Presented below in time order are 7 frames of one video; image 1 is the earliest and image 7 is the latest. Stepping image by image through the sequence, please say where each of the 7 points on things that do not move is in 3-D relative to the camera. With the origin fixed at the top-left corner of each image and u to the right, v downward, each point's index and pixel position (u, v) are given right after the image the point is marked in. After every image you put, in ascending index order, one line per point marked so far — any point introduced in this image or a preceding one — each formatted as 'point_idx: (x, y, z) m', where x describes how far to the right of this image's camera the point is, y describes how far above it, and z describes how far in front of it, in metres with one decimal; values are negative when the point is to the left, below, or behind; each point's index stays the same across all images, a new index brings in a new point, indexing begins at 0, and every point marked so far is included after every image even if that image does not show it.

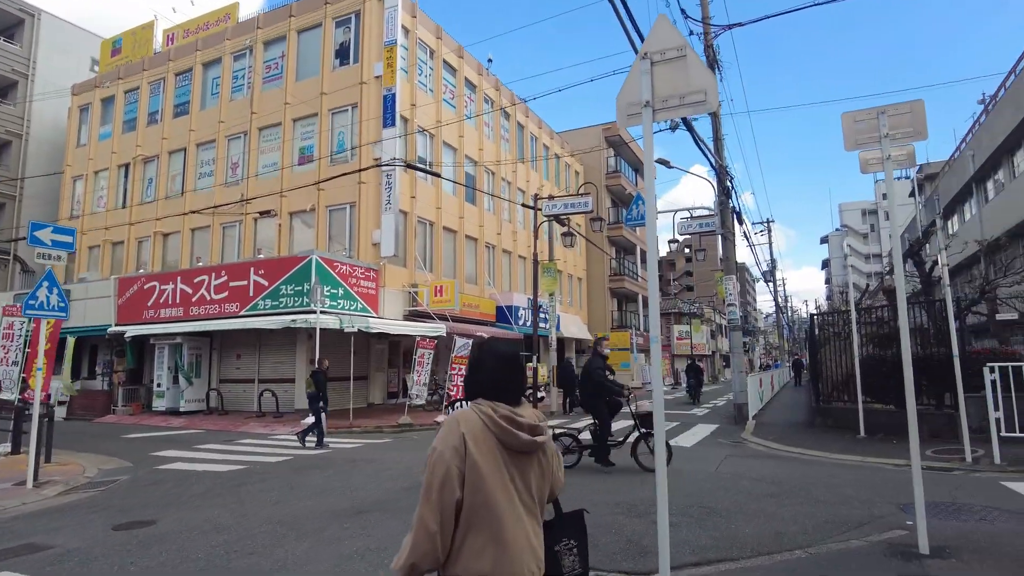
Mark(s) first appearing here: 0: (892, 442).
0: (+5.9, -2.4, +10.0) m
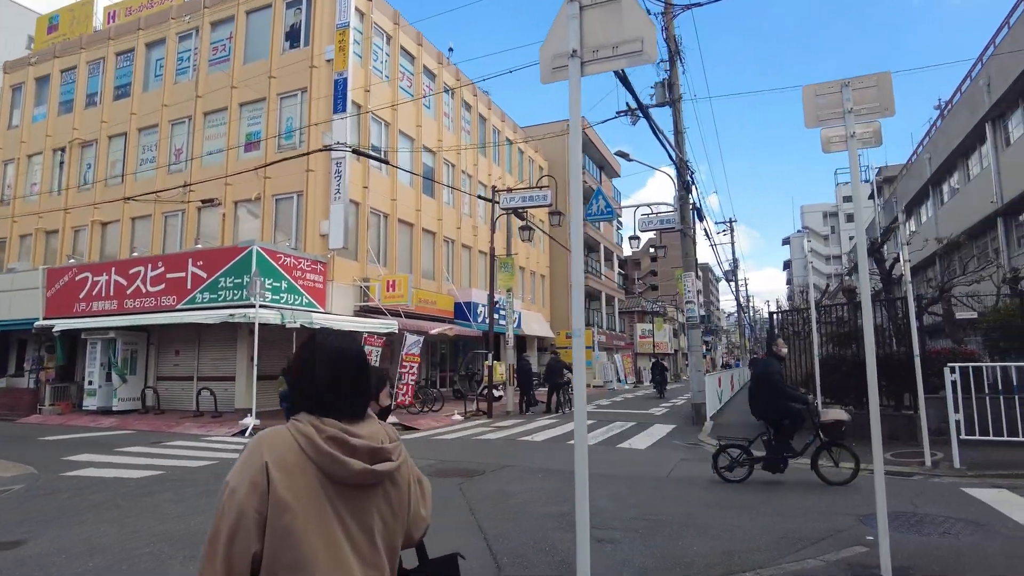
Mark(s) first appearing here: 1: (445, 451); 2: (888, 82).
0: (+5.1, -2.4, +9.7) m
1: (-1.1, -2.6, +10.2) m
2: (+2.6, +1.4, +4.5) m
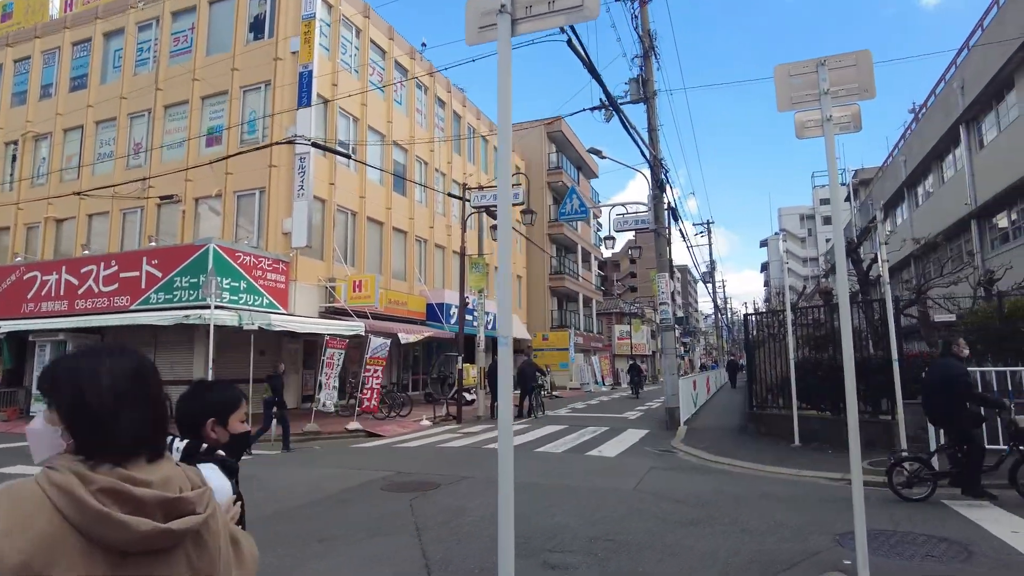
0: (+4.6, -2.4, +9.4) m
1: (-1.6, -2.6, +9.7) m
2: (+2.2, +1.4, +4.1) m
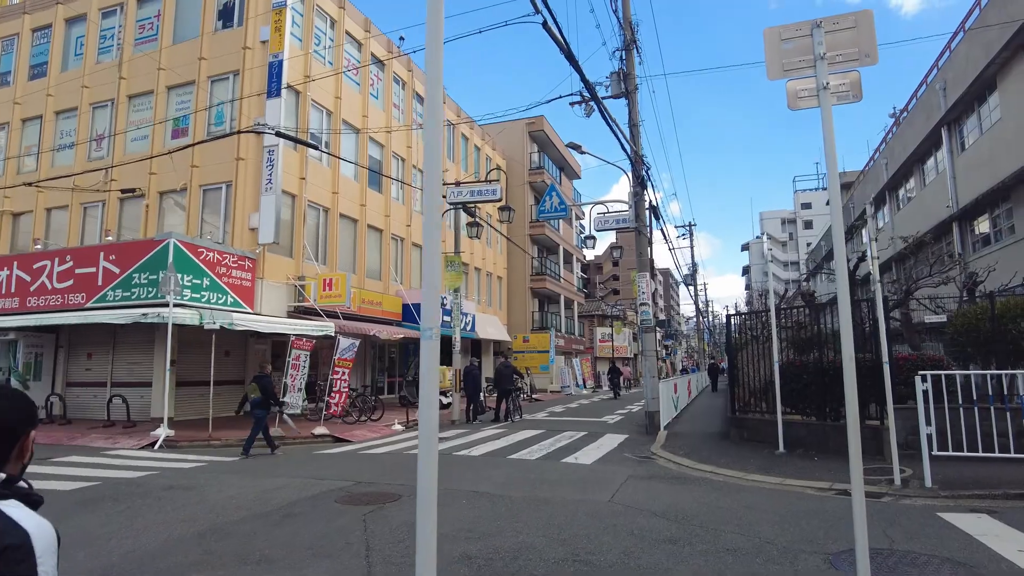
0: (+4.2, -2.4, +8.9) m
1: (-2.0, -2.5, +9.1) m
2: (+2.0, +1.5, +3.6) m
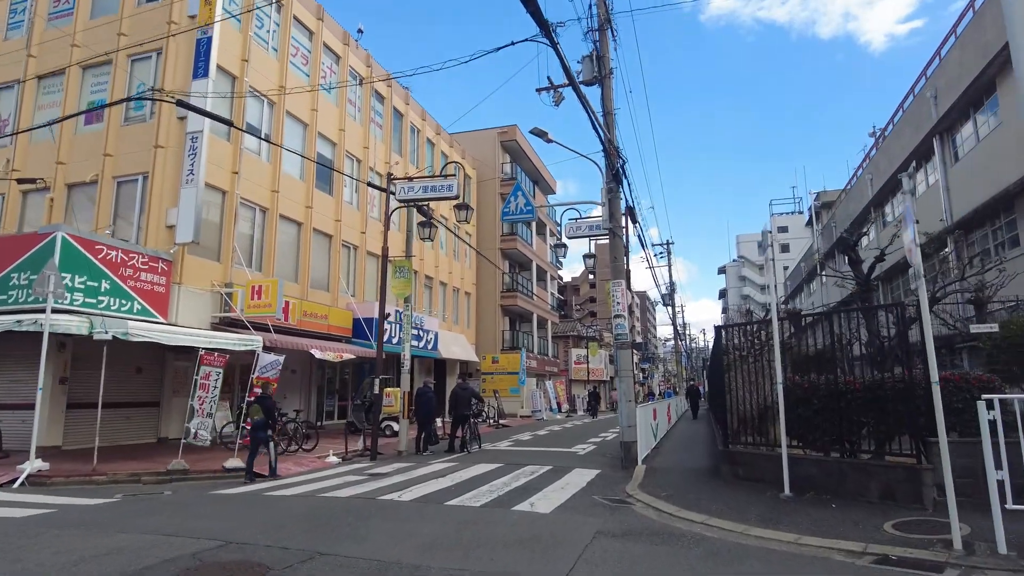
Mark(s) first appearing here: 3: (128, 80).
0: (+3.5, -2.4, +7.1) m
1: (-2.7, -2.5, +7.0) m
2: (+1.5, +1.7, +1.8) m
3: (-8.7, +4.7, +14.6) m
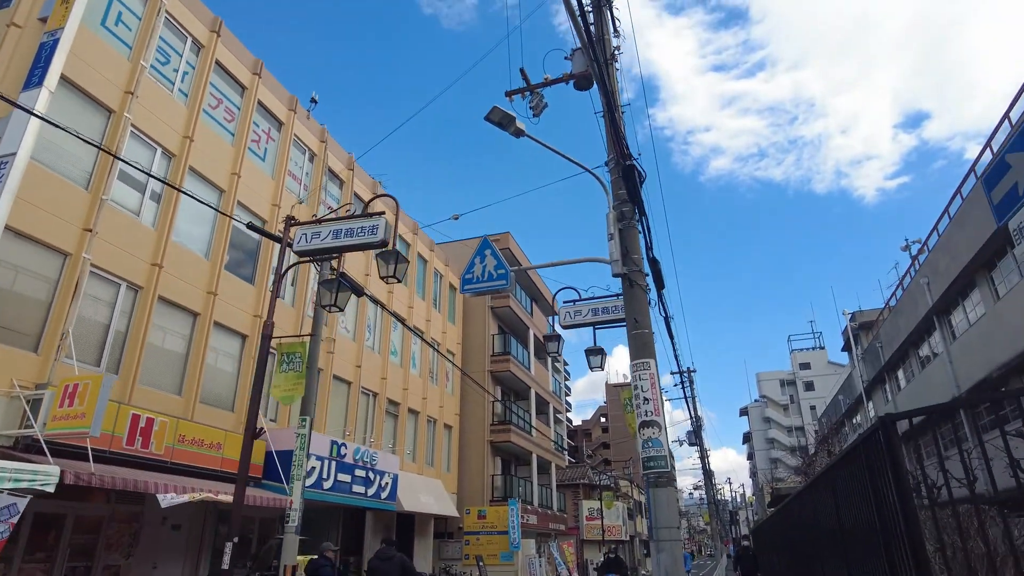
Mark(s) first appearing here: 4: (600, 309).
0: (+2.8, -2.1, +1.5) m
1: (-3.3, -2.2, +1.5) m
2: (+0.8, +3.0, -2.7) m
3: (-9.3, +3.0, +10.6) m
4: (+1.6, -0.4, +11.8) m
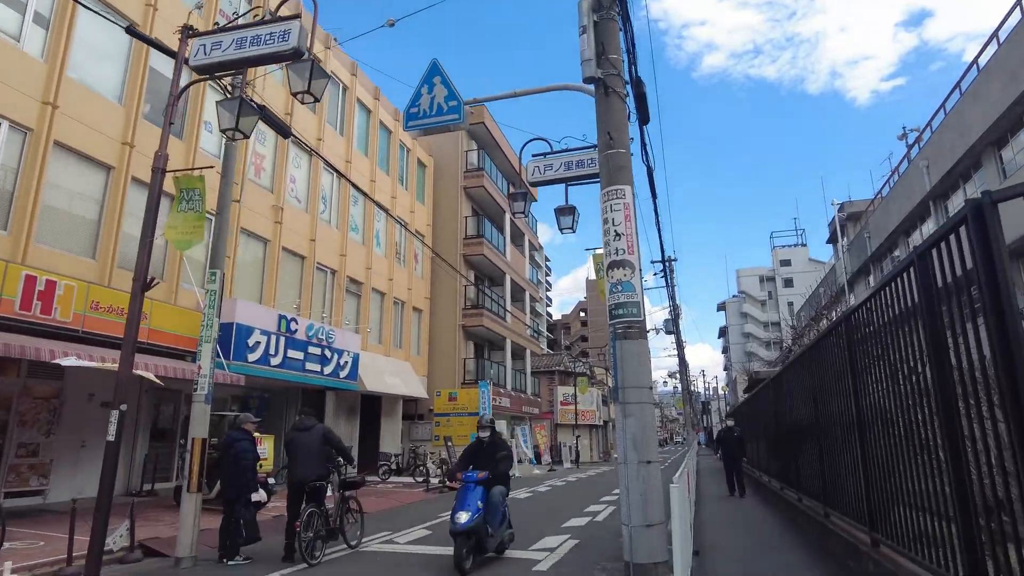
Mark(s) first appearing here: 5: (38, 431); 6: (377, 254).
0: (+2.4, -1.3, +0.4) m
1: (-3.7, -1.4, +0.2) m
2: (+0.5, +3.1, -4.7) m
3: (-9.8, +5.3, +8.2) m
4: (+1.0, +2.0, +10.2) m
5: (-7.8, -2.3, +10.7) m
6: (-4.1, +1.0, +19.8) m
